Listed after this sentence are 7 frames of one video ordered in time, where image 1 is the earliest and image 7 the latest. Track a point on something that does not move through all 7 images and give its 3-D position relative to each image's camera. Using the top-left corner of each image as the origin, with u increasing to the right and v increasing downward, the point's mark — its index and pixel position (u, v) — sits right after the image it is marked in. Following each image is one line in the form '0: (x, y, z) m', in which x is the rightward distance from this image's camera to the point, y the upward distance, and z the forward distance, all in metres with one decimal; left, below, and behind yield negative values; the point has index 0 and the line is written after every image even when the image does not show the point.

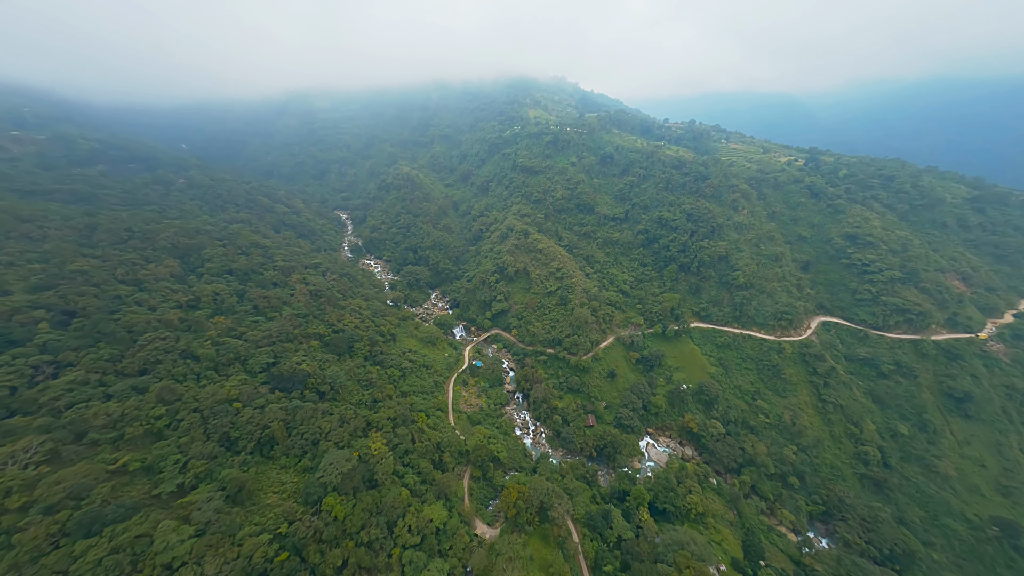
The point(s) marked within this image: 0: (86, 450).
0: (-27.8, -10.6, +19.1) m
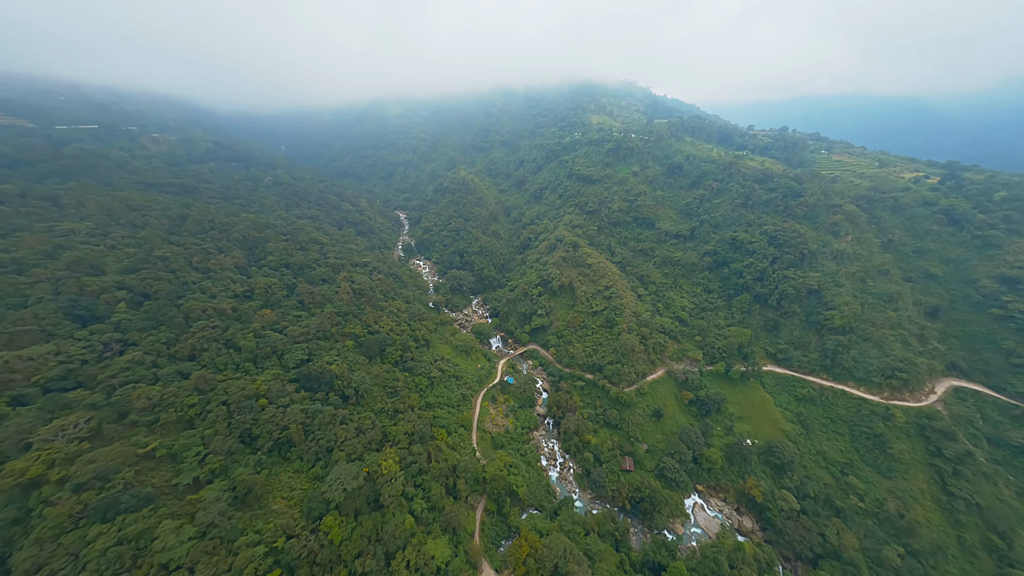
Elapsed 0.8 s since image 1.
0: (-26.9, -9.9, +20.4) m
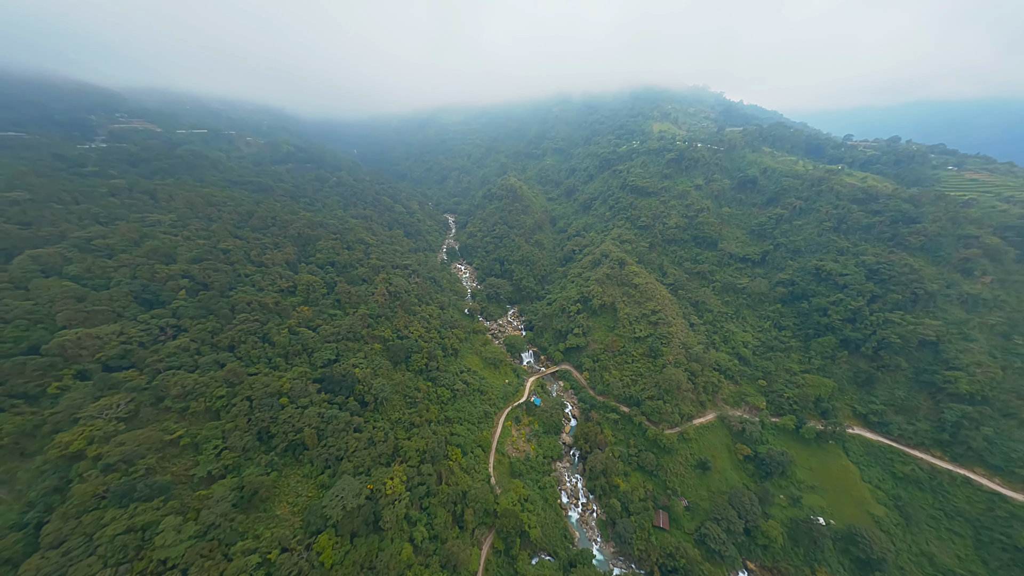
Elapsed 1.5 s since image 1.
0: (-26.1, -9.4, +21.6) m
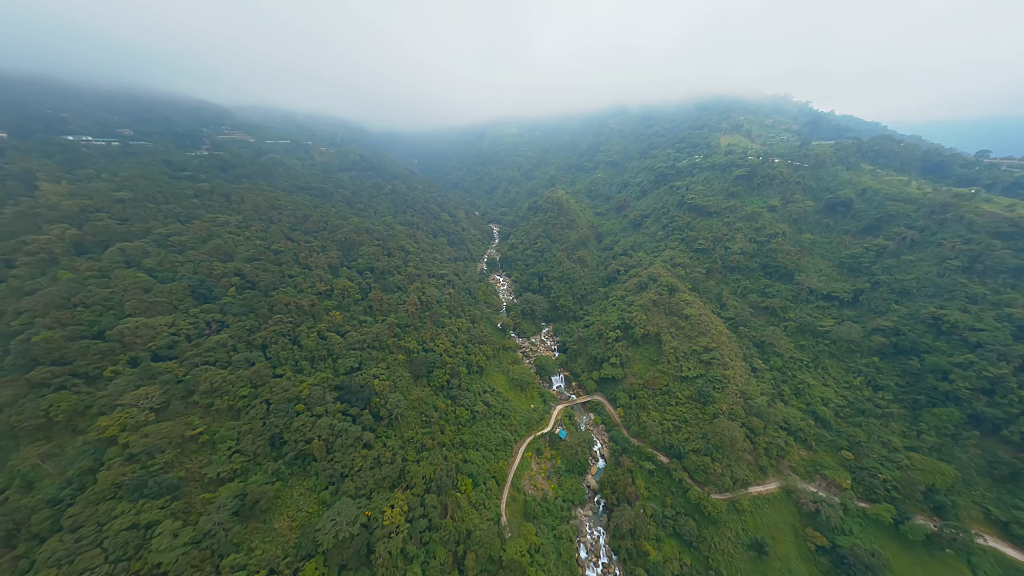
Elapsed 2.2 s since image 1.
0: (-25.1, -9.3, +22.6) m
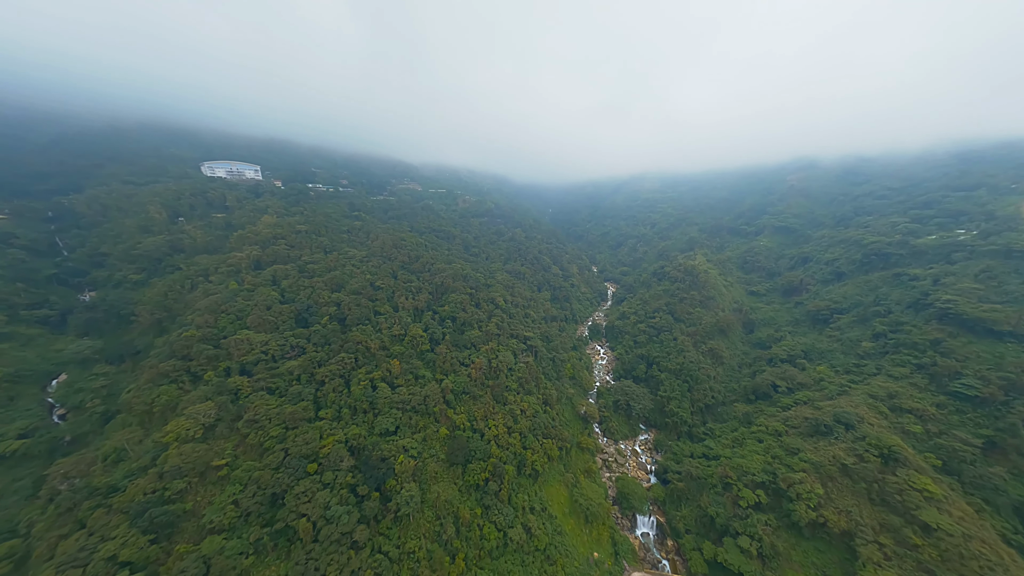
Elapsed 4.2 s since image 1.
0: (-22.8, -11.6, +23.6) m
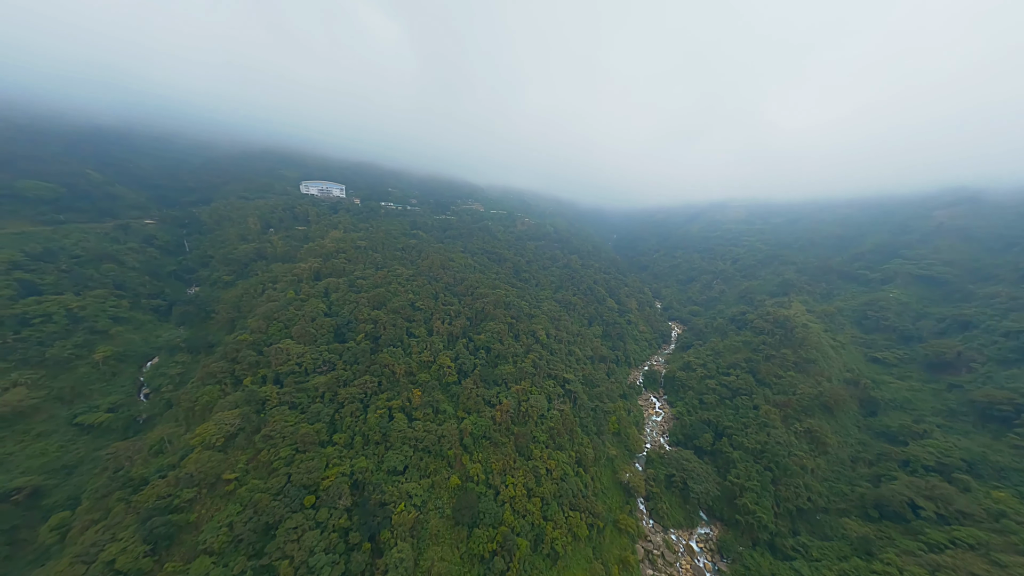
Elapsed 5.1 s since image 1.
0: (-21.7, -12.7, +23.8) m
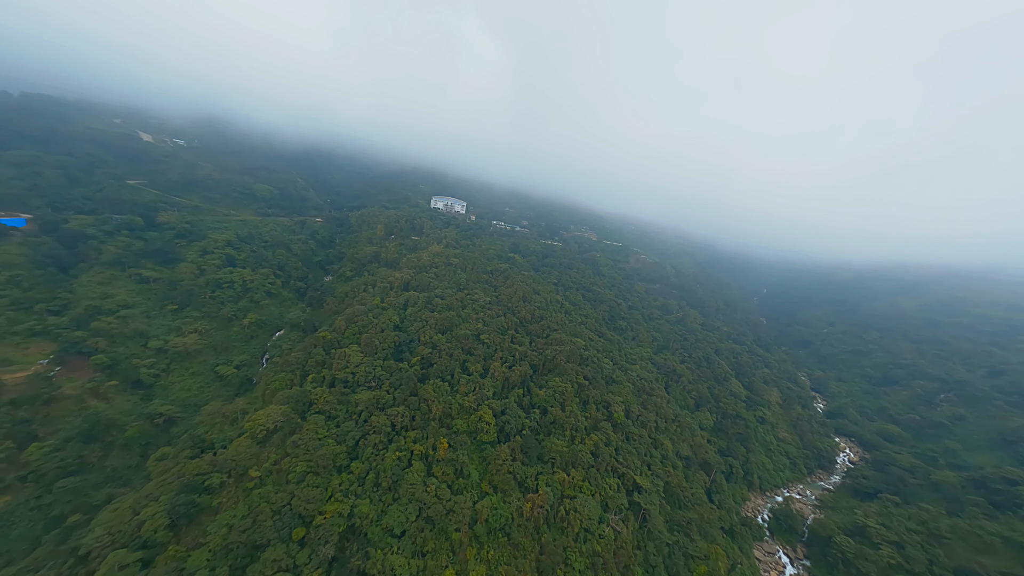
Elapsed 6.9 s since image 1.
0: (-19.8, -13.2, +24.8) m
